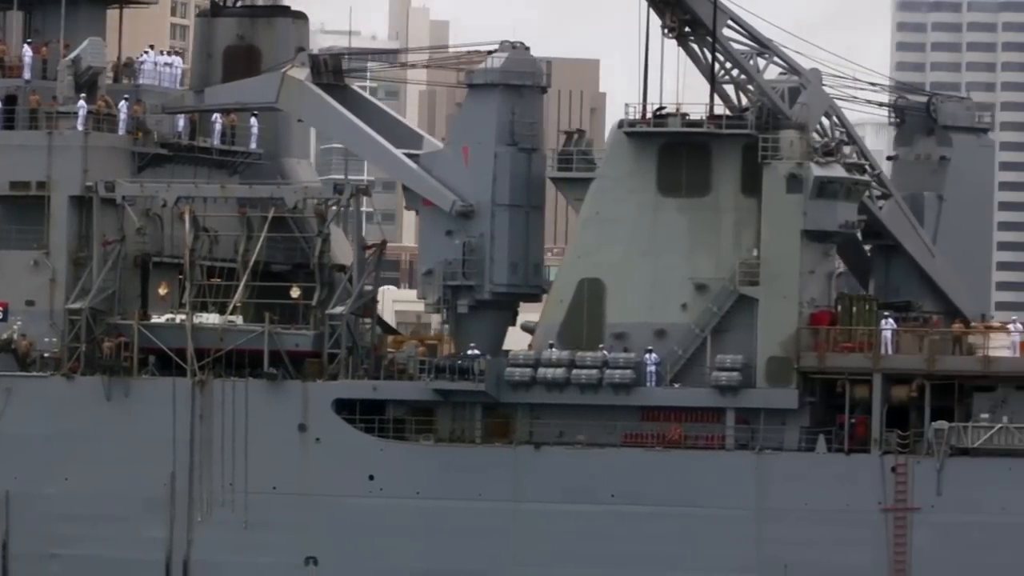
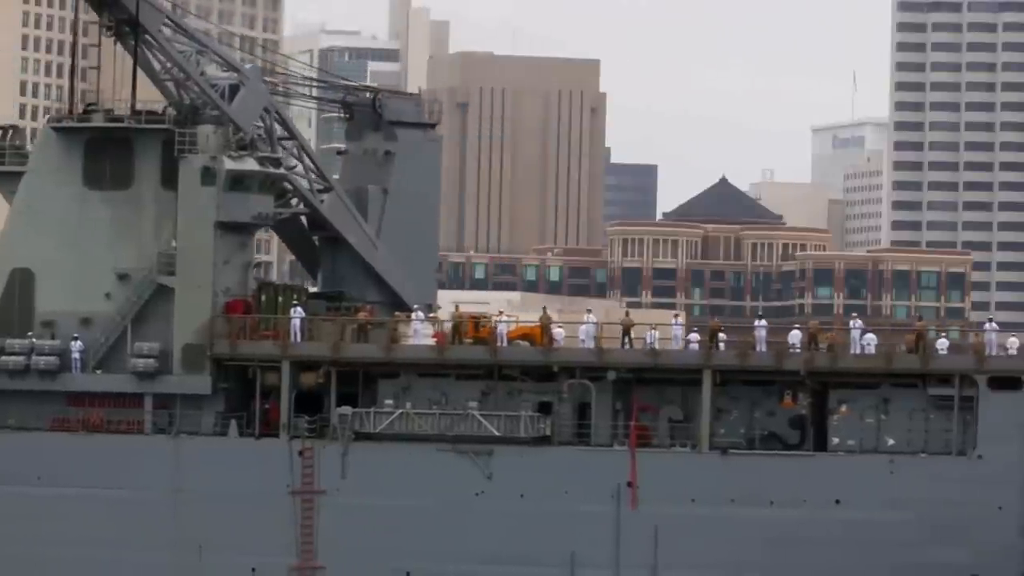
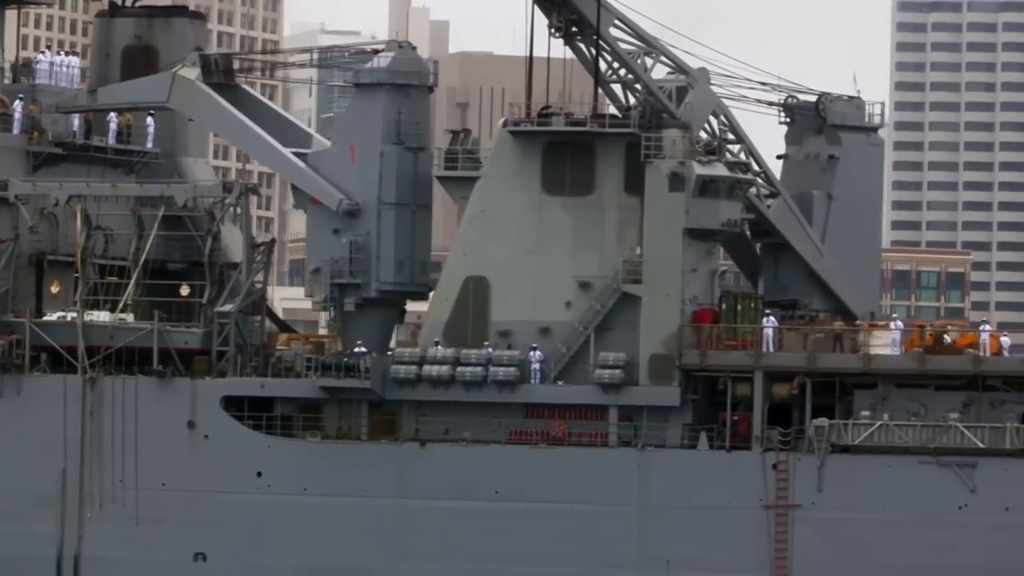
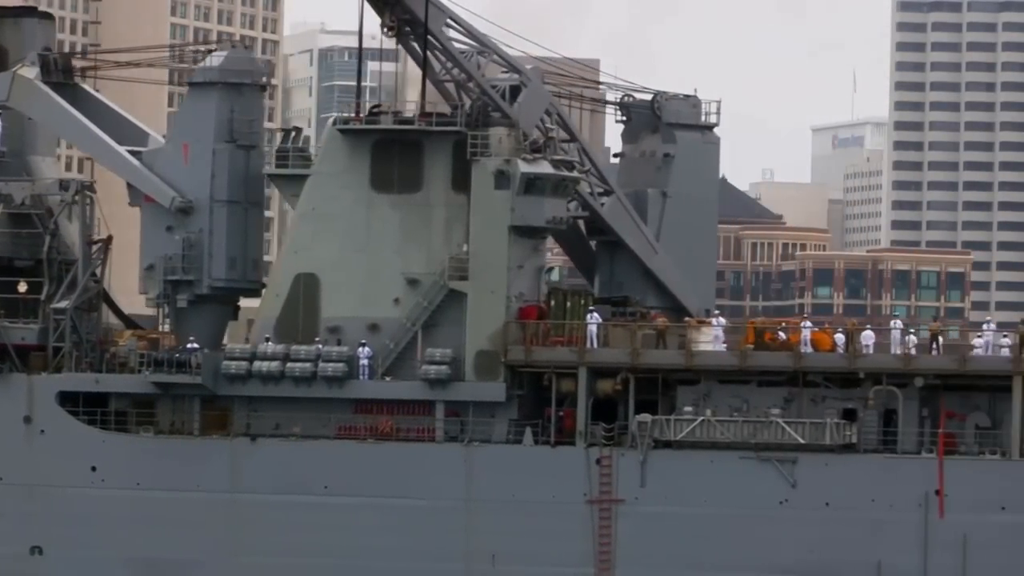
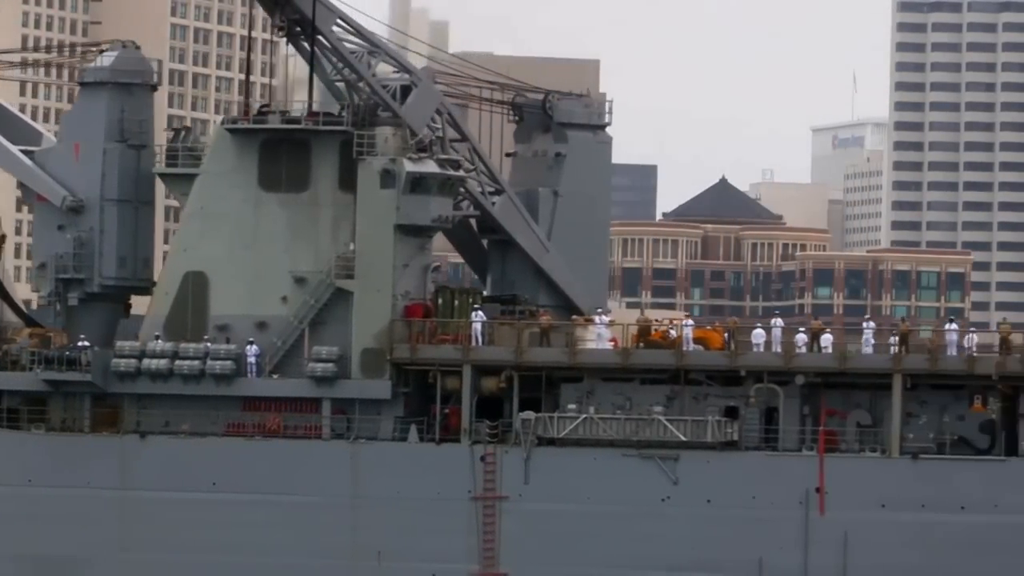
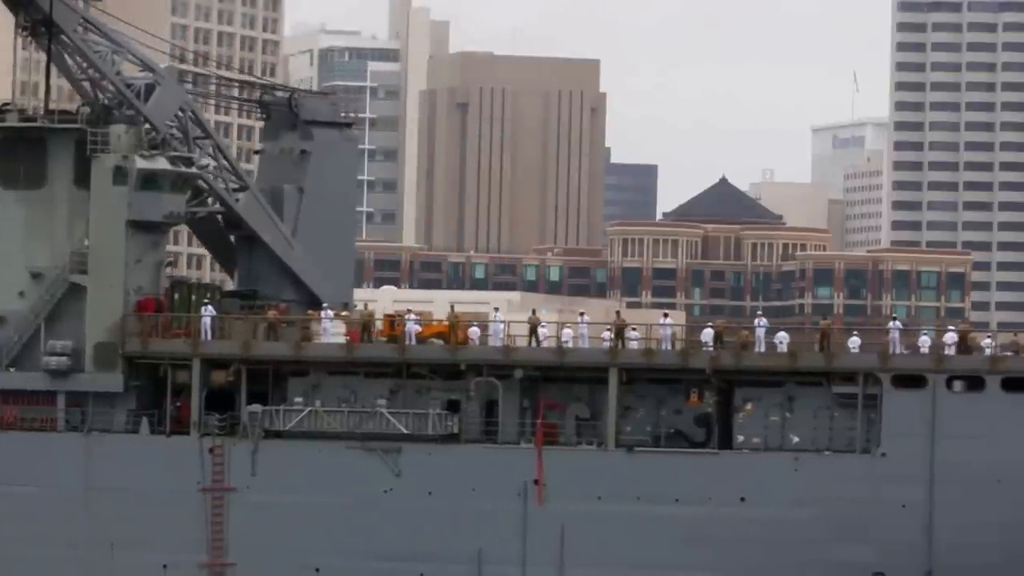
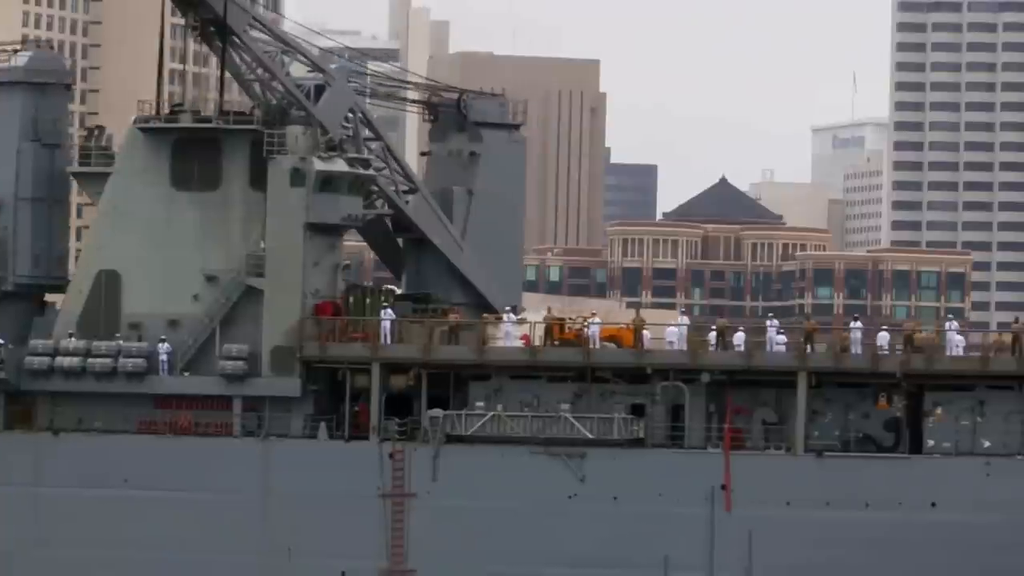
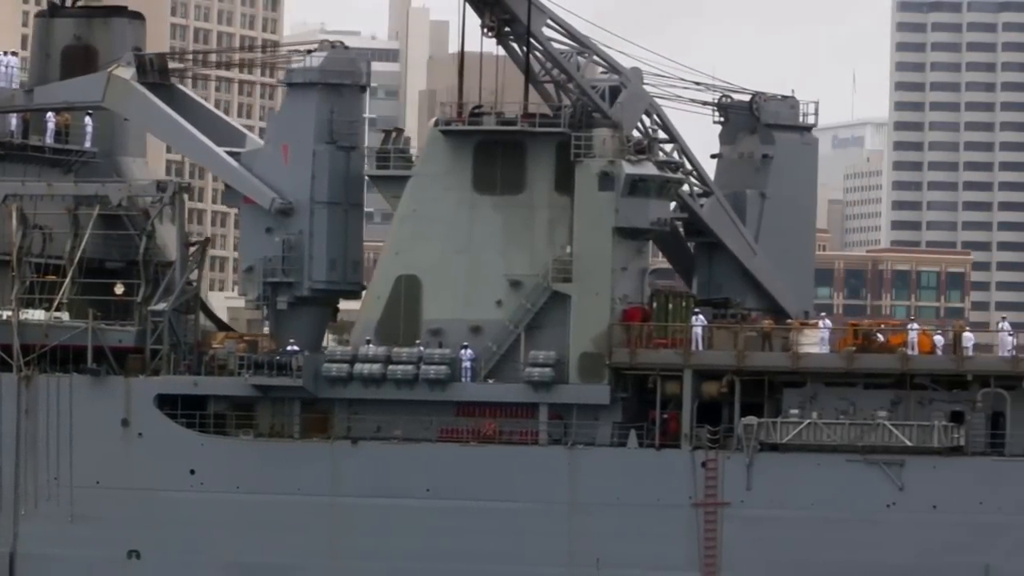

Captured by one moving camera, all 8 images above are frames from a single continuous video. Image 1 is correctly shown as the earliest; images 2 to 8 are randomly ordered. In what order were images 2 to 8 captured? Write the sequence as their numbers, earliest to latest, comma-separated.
3, 8, 4, 5, 7, 2, 6
